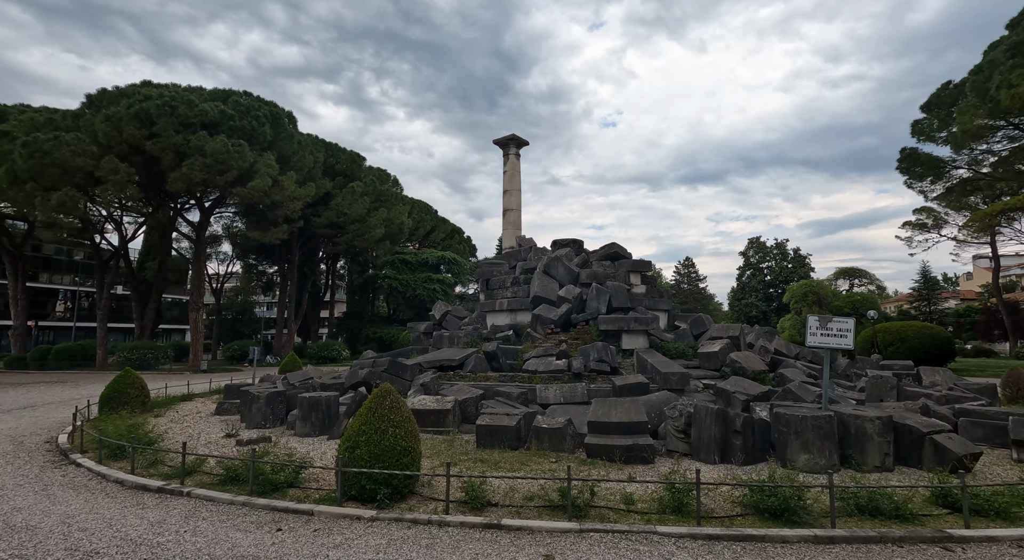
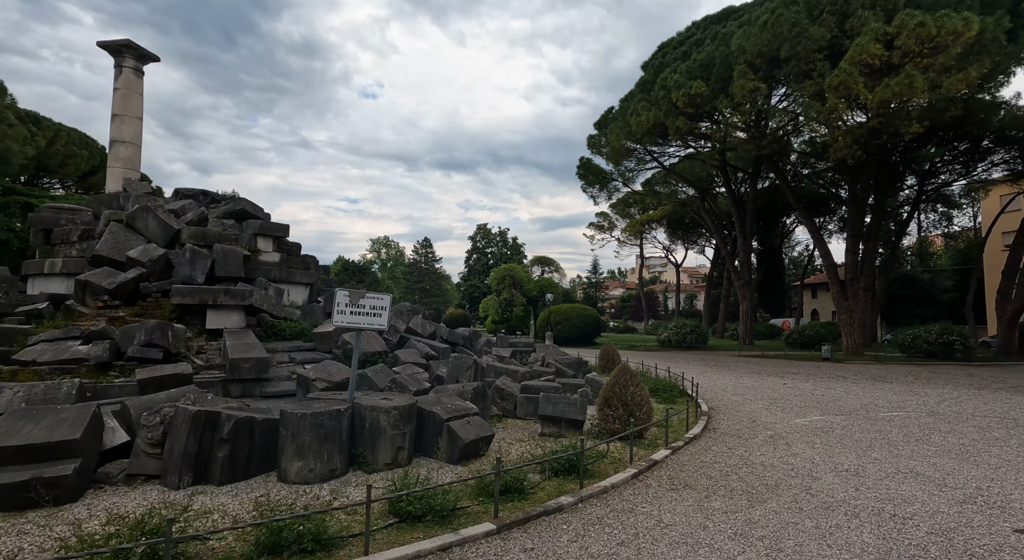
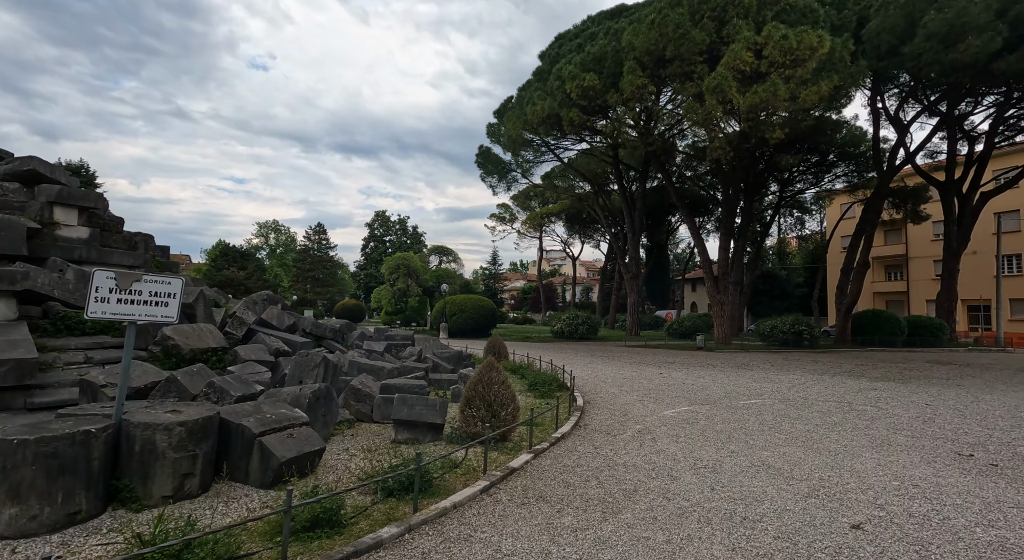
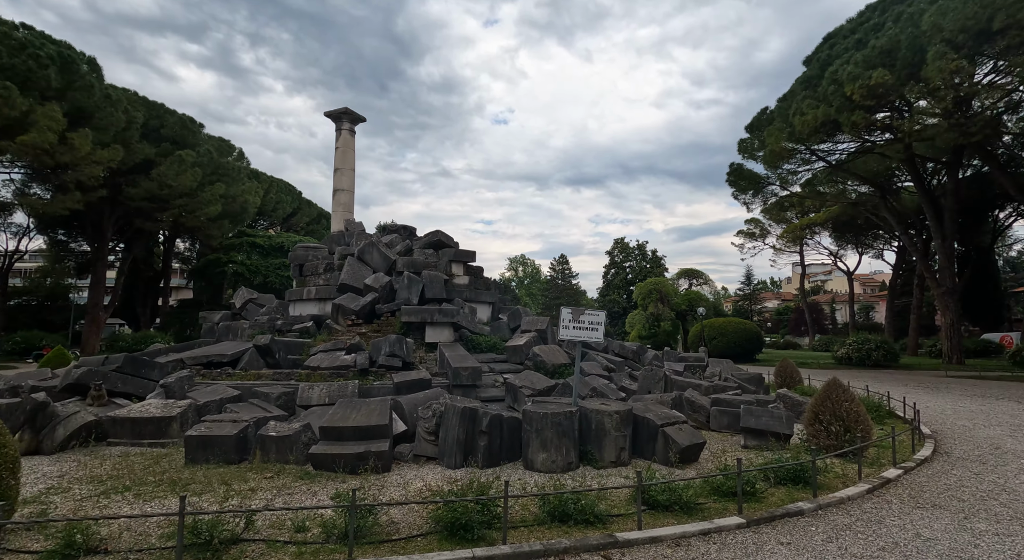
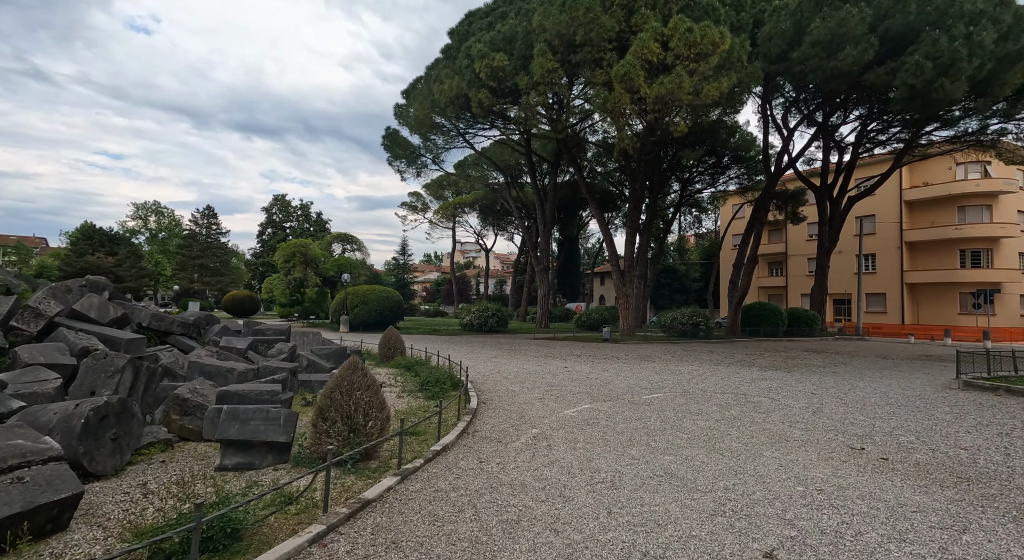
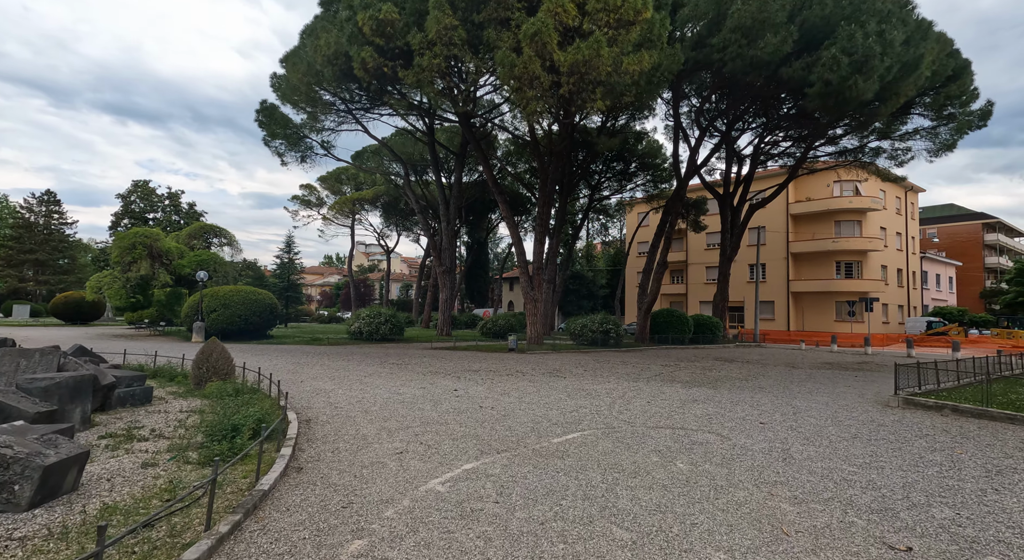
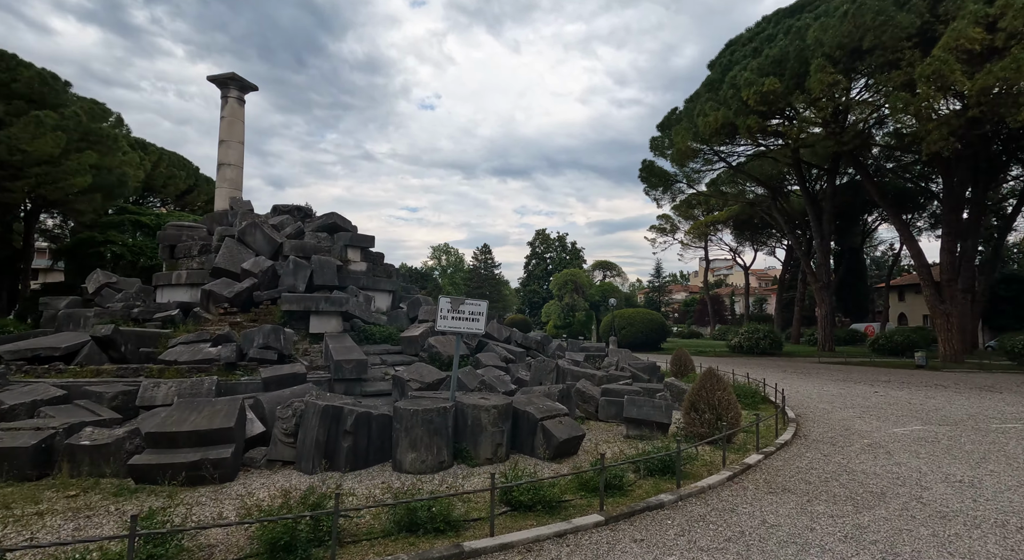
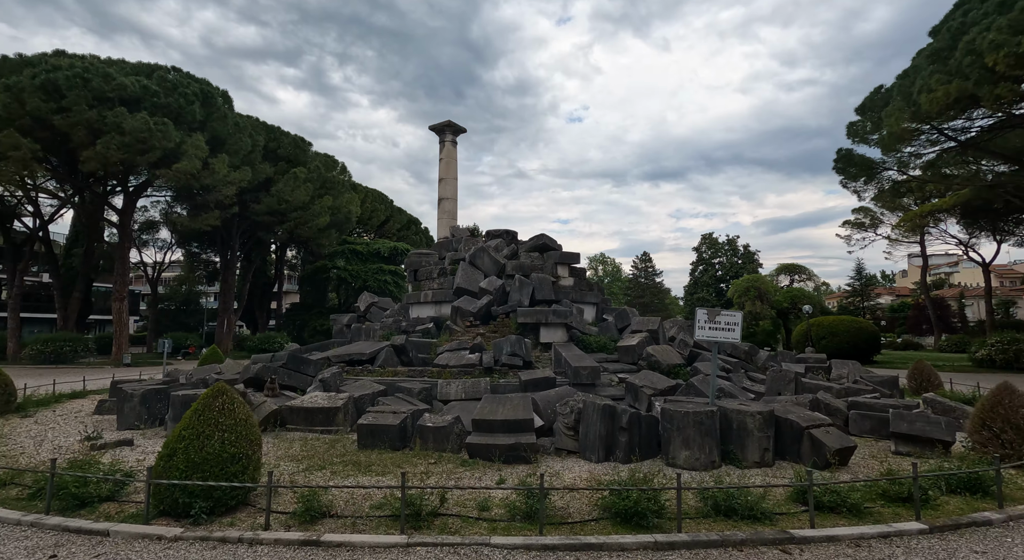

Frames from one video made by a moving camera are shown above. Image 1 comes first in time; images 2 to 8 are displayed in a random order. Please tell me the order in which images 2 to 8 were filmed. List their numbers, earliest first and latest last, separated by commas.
8, 4, 7, 2, 3, 5, 6
